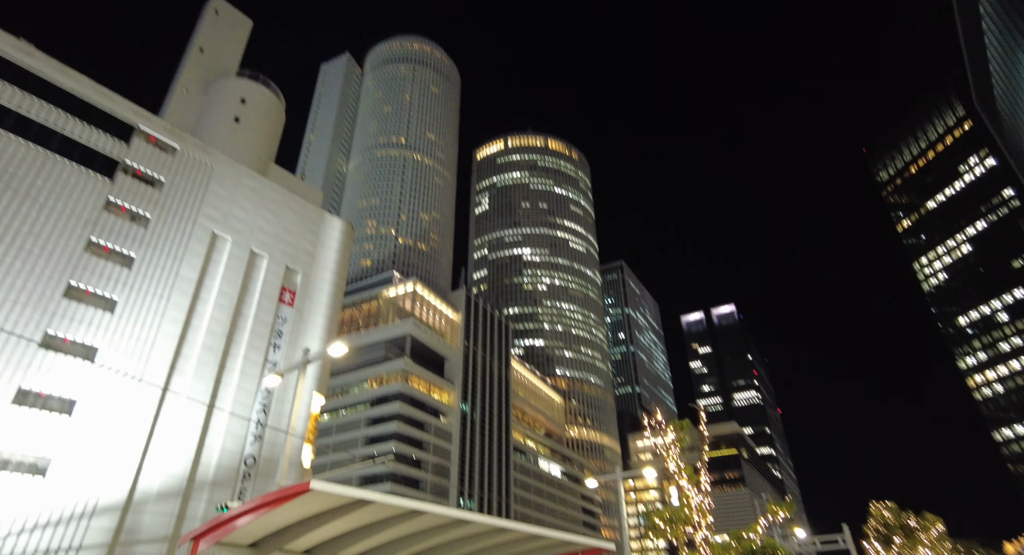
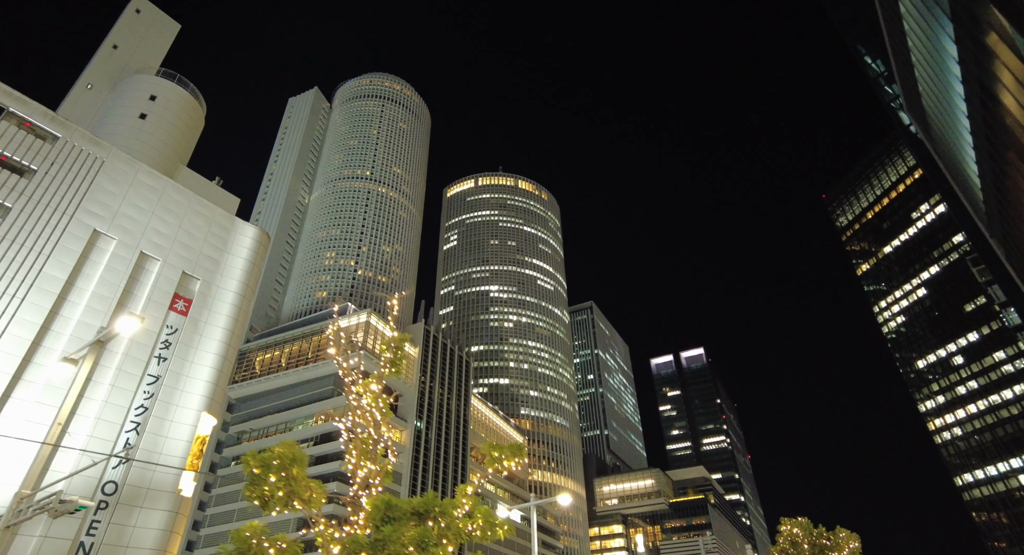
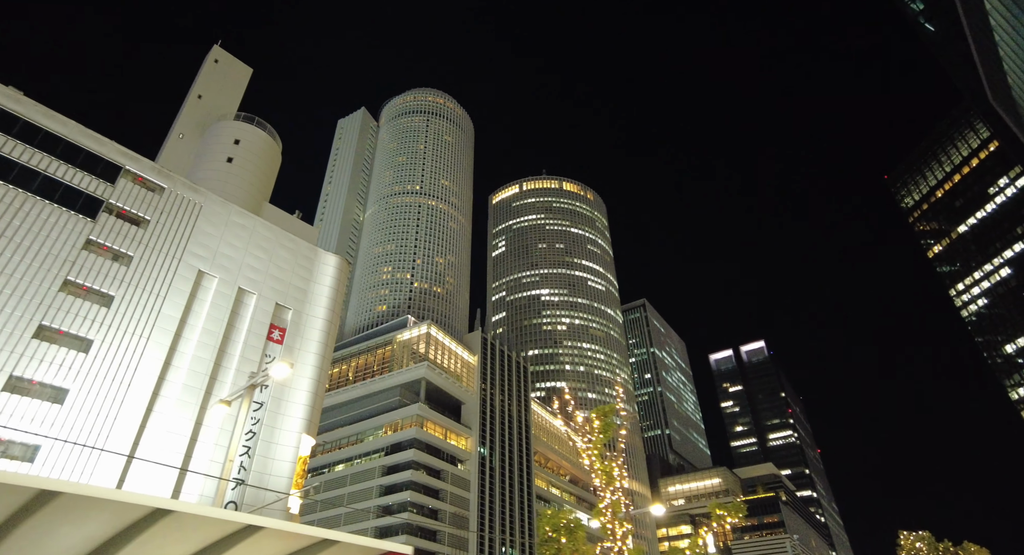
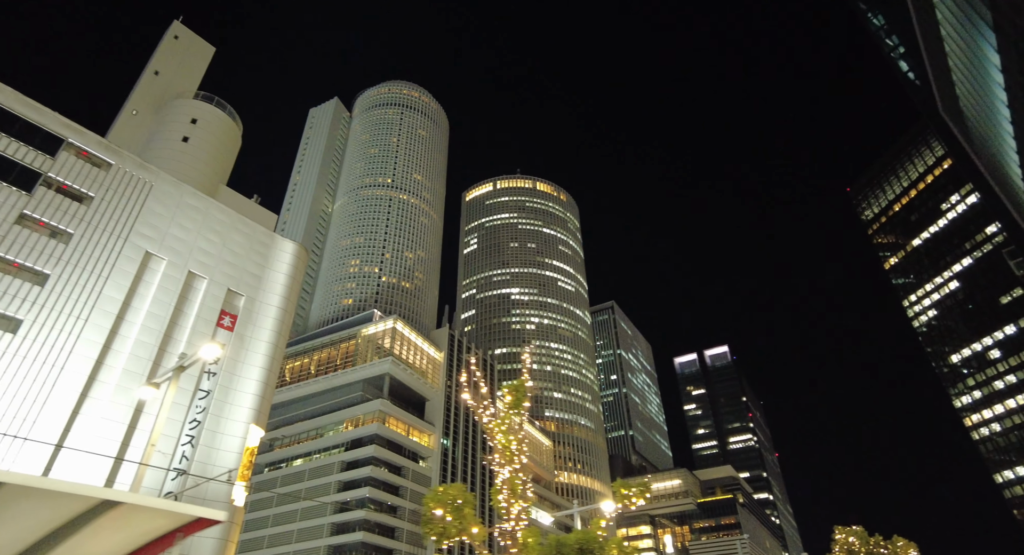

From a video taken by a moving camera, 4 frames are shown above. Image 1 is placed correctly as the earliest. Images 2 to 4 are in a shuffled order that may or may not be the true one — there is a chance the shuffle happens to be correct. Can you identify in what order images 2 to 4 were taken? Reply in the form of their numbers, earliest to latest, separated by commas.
3, 4, 2
